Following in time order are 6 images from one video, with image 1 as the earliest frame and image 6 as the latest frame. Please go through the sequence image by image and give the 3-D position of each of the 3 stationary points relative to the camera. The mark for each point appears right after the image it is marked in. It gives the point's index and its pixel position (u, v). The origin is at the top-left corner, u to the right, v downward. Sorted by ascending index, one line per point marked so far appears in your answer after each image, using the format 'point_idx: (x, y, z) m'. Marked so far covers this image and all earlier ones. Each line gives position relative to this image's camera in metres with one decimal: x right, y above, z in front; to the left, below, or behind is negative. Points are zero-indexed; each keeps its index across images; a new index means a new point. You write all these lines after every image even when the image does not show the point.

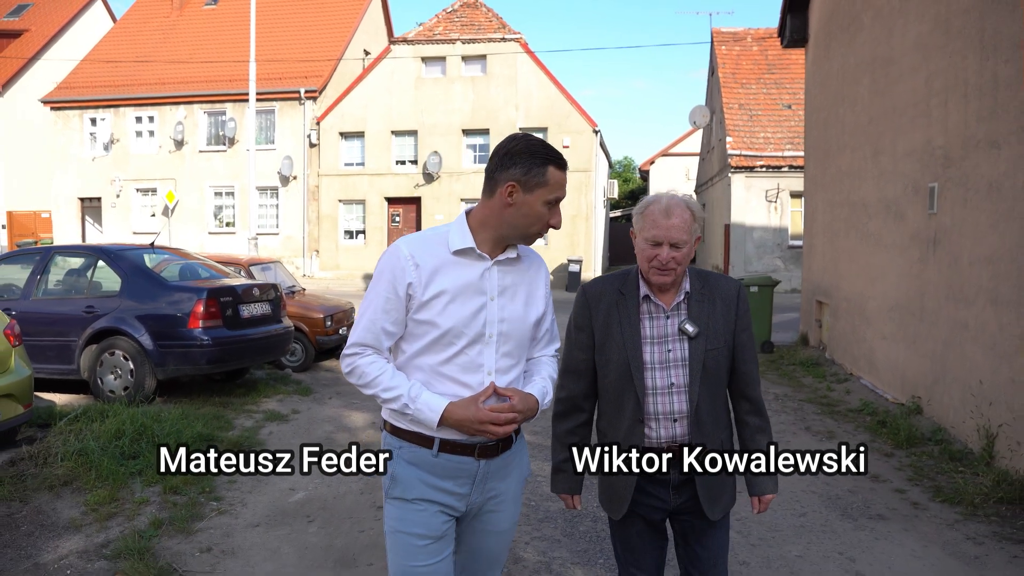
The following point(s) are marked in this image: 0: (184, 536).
0: (-1.7, -1.3, +4.1) m
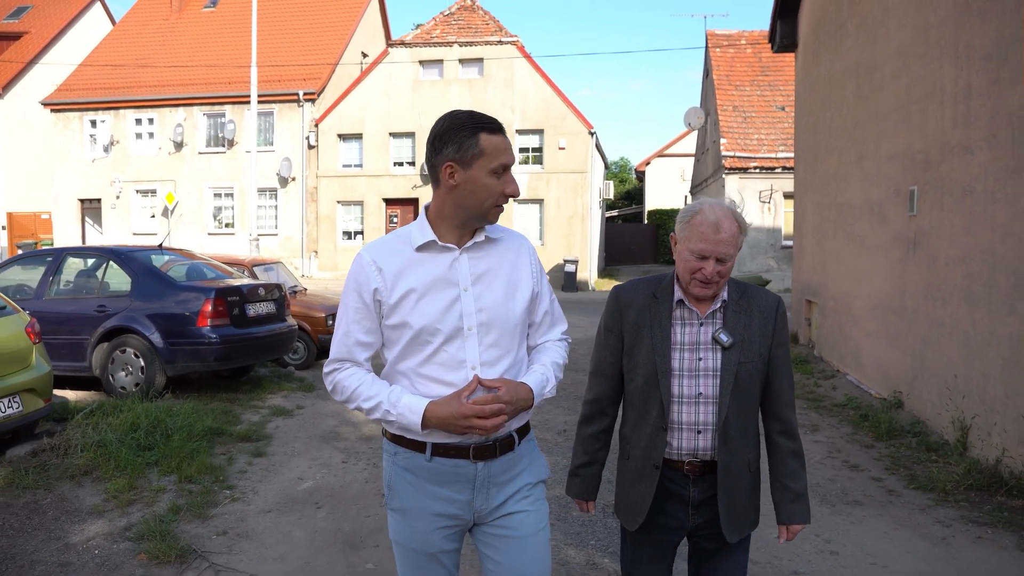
0: (-1.7, -1.3, +4.4) m
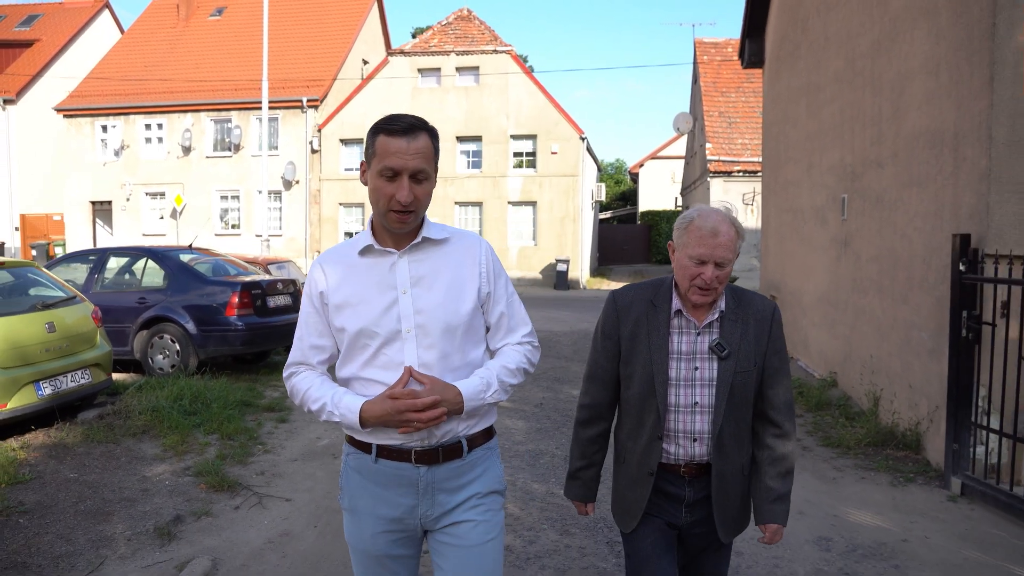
0: (-1.9, -1.2, +5.5) m
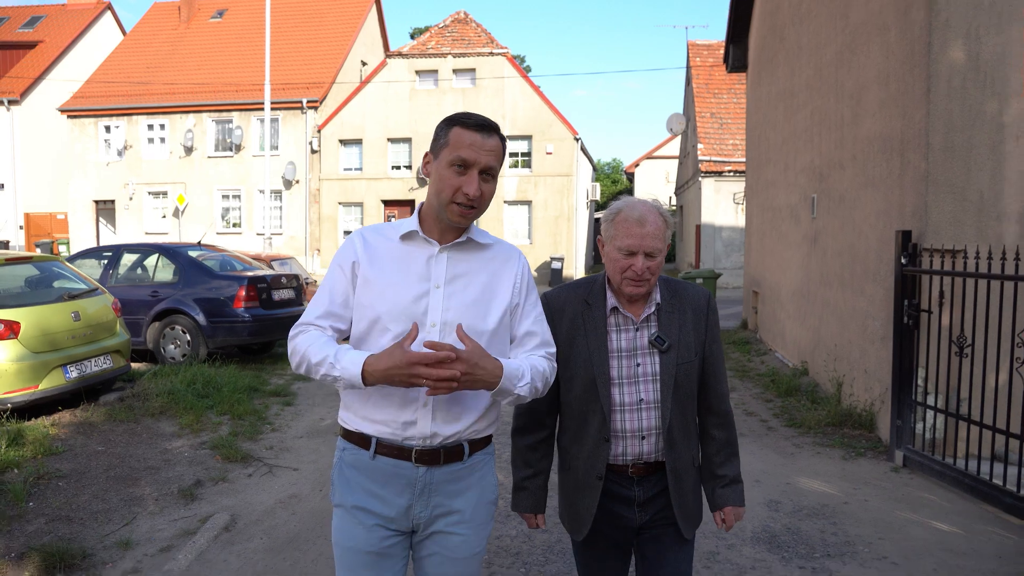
0: (-2.0, -1.2, +6.0) m
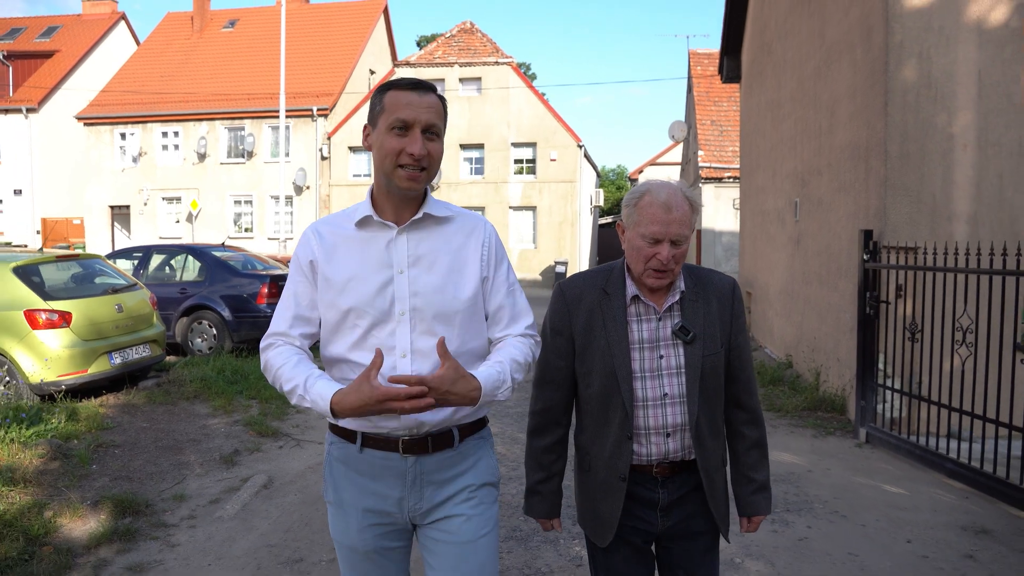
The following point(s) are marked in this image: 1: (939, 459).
0: (-1.9, -1.1, +6.6) m
1: (+2.9, -1.1, +5.3) m
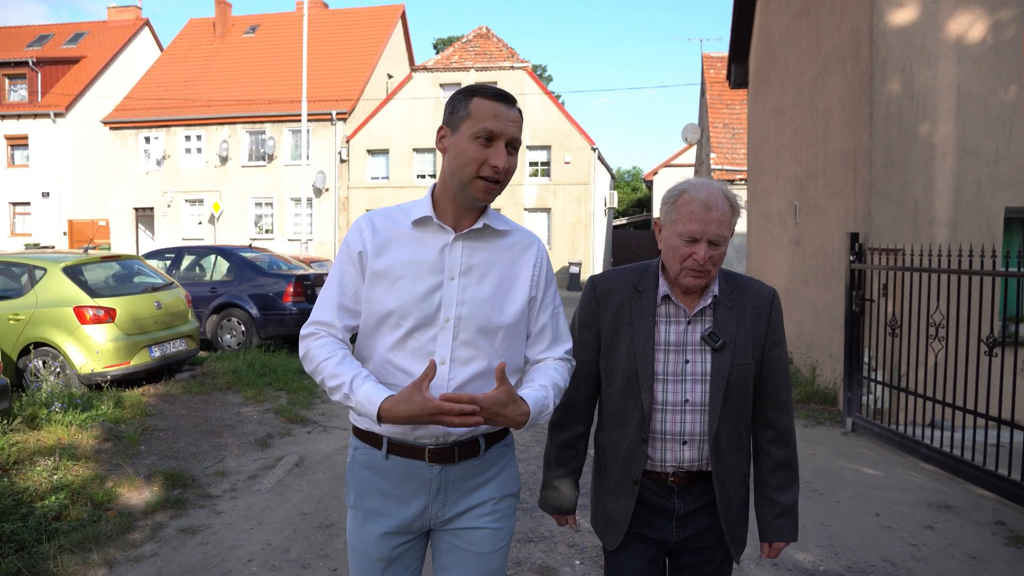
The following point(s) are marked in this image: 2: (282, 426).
0: (-1.9, -1.1, +7.2) m
1: (+2.9, -1.1, +5.7) m
2: (-1.9, -1.1, +6.4) m
